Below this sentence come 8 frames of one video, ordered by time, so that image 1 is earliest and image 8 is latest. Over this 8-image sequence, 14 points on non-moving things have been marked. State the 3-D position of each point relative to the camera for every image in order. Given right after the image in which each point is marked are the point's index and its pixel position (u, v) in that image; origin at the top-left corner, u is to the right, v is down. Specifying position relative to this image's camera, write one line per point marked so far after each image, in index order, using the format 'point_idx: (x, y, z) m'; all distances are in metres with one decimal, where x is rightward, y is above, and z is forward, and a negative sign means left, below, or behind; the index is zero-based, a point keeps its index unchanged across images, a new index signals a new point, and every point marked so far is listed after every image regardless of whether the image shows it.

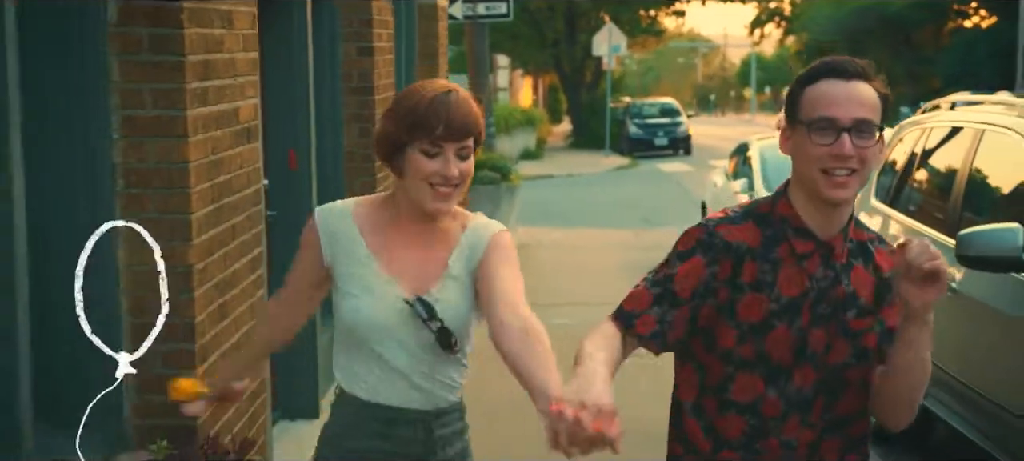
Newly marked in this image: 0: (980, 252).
0: (+2.3, -0.1, +5.9) m
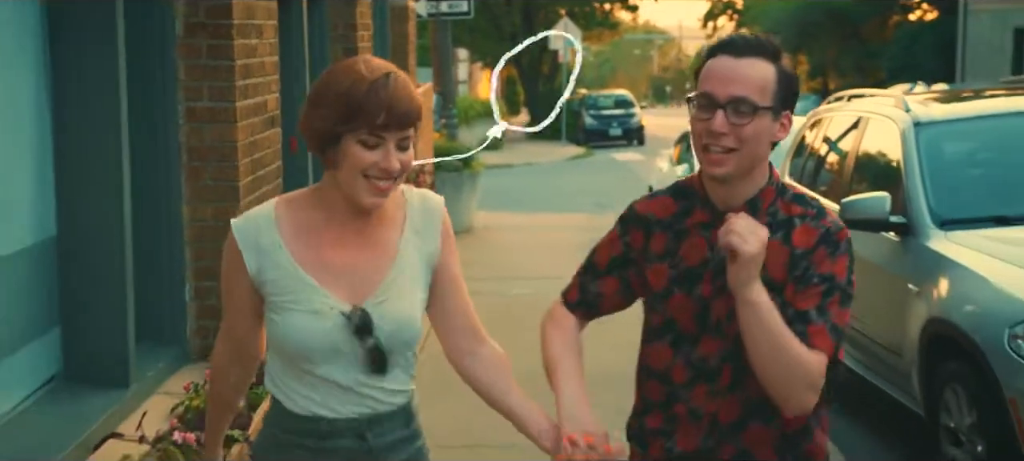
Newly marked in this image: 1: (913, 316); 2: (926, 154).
0: (+2.1, +0.1, +7.3) m
1: (+2.4, -0.5, +7.0) m
2: (+2.7, +0.5, +7.7) m
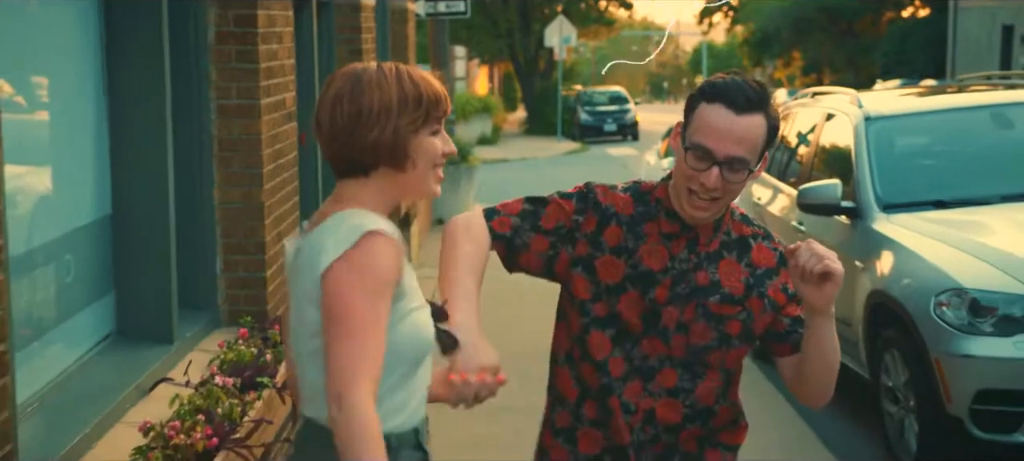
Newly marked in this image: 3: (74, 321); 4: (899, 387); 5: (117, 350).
0: (+2.1, +0.2, +8.2) m
1: (+2.3, -0.4, +7.8) m
2: (+2.7, +0.6, +8.5) m
3: (-2.0, -0.4, +5.5) m
4: (+2.4, -1.0, +7.2) m
5: (-1.9, -0.6, +5.8) m
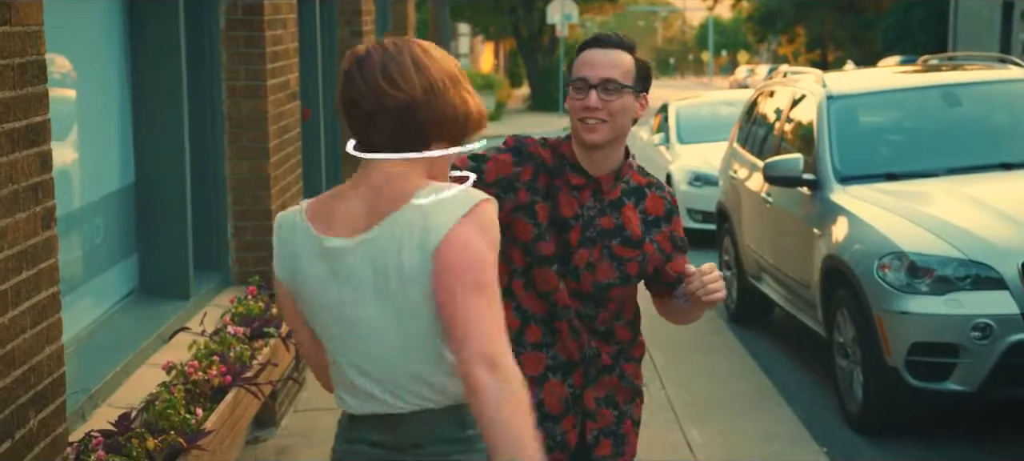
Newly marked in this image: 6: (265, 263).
0: (+2.0, +0.4, +8.9) m
1: (+2.2, -0.2, +8.5) m
2: (+2.6, +0.8, +9.2) m
3: (-2.2, -0.3, +6.2) m
4: (+2.3, -0.7, +7.9) m
5: (-2.1, -0.4, +6.5) m
6: (-1.6, -0.2, +7.7) m
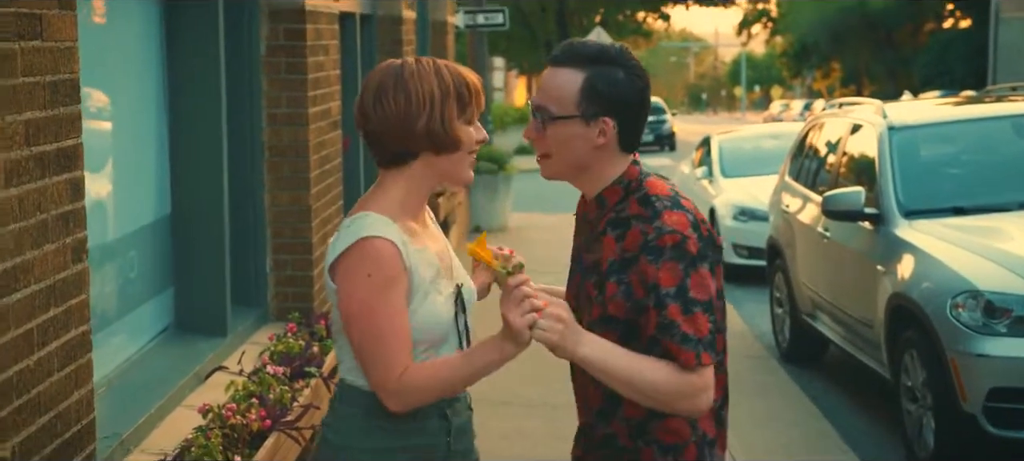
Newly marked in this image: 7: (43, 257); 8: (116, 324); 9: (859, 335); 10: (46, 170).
0: (+2.3, +0.2, +8.5) m
1: (+2.5, -0.4, +8.1) m
2: (+2.9, +0.6, +8.8) m
3: (-1.9, -0.4, +5.9) m
4: (+2.6, -1.0, +7.5) m
5: (-1.8, -0.6, +6.2) m
6: (-1.3, -0.4, +7.4) m
7: (-1.3, -0.1, +3.3) m
8: (-1.9, -0.5, +5.6) m
9: (+2.6, -0.8, +8.8) m
10: (-1.3, +0.2, +3.3) m
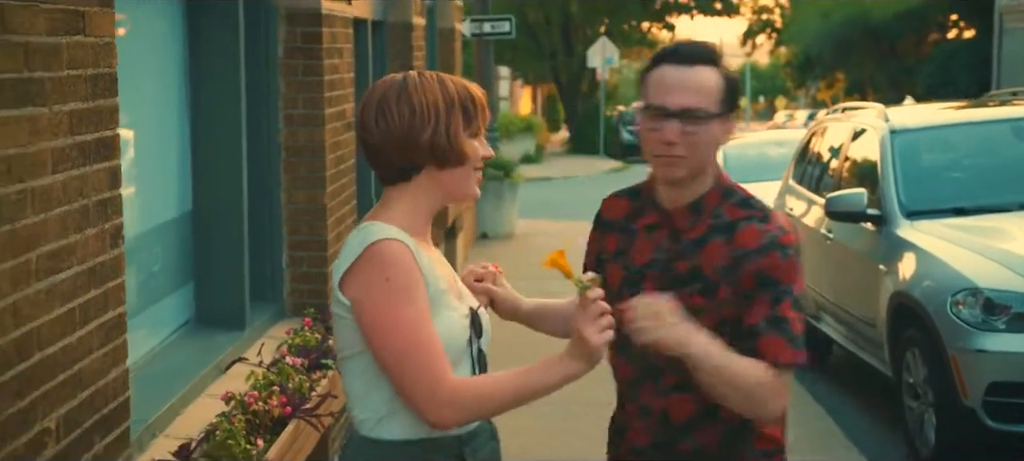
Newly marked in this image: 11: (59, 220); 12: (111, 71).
0: (+2.4, +0.2, +8.7) m
1: (+2.6, -0.4, +8.3) m
2: (+3.0, +0.5, +9.0) m
3: (-1.8, -0.4, +6.1) m
4: (+2.6, -1.0, +7.6) m
5: (-1.7, -0.6, +6.4) m
6: (-1.2, -0.4, +7.6) m
7: (-1.3, 0.0, +3.5) m
8: (-1.8, -0.4, +5.8) m
9: (+2.7, -0.8, +9.0) m
10: (-1.3, +0.2, +3.5) m
11: (-1.3, 0.0, +3.3) m
12: (-1.3, +0.5, +3.7) m
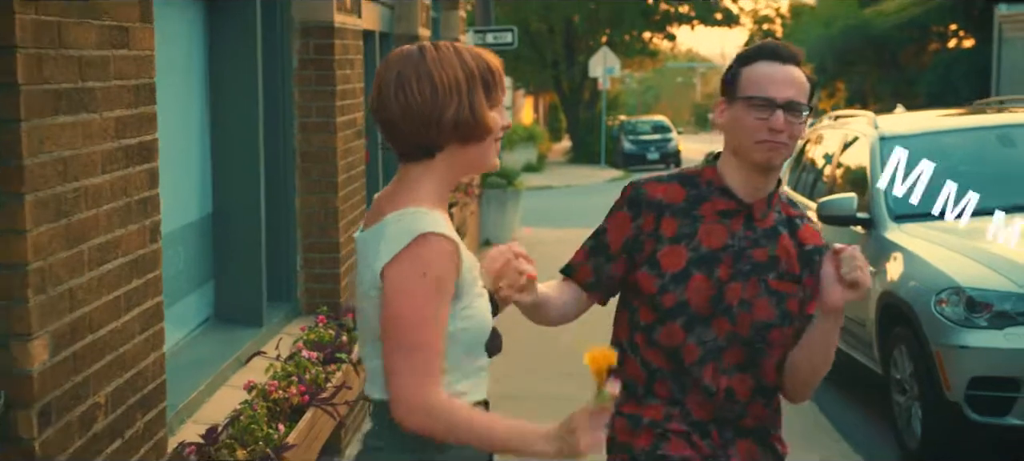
0: (+2.4, +0.1, +9.0) m
1: (+2.6, -0.4, +8.6) m
2: (+3.0, +0.5, +9.3) m
3: (-1.8, -0.4, +6.4) m
4: (+2.7, -1.0, +7.9) m
5: (-1.7, -0.6, +6.7) m
6: (-1.2, -0.4, +7.9) m
7: (-1.3, 0.0, +3.8) m
8: (-1.8, -0.4, +6.2) m
9: (+2.7, -0.8, +9.3) m
10: (-1.3, +0.2, +3.9) m
11: (-1.3, 0.0, +3.7) m
12: (-1.2, +0.5, +4.0) m
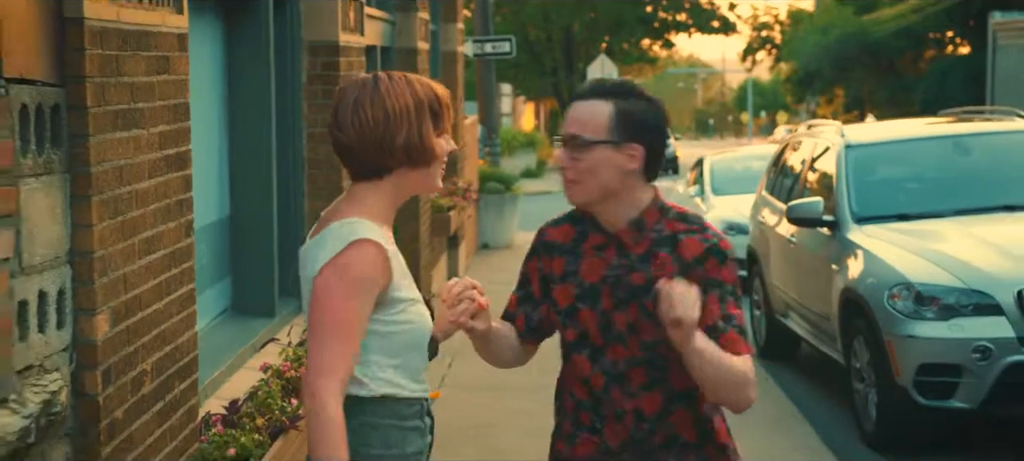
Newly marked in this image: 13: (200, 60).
0: (+2.3, +0.1, +9.7) m
1: (+2.6, -0.5, +9.3) m
2: (+2.9, +0.5, +10.0) m
3: (-1.9, -0.4, +7.1) m
4: (+2.6, -1.0, +8.7) m
5: (-1.8, -0.6, +7.5) m
6: (-1.3, -0.4, +8.6) m
7: (-1.3, 0.0, +4.6) m
8: (-1.9, -0.4, +6.9) m
9: (+2.6, -0.8, +10.0) m
10: (-1.3, +0.2, +4.6) m
11: (-1.3, +0.1, +4.4) m
12: (-1.3, +0.5, +4.8) m
13: (-1.9, +1.0, +7.0) m
